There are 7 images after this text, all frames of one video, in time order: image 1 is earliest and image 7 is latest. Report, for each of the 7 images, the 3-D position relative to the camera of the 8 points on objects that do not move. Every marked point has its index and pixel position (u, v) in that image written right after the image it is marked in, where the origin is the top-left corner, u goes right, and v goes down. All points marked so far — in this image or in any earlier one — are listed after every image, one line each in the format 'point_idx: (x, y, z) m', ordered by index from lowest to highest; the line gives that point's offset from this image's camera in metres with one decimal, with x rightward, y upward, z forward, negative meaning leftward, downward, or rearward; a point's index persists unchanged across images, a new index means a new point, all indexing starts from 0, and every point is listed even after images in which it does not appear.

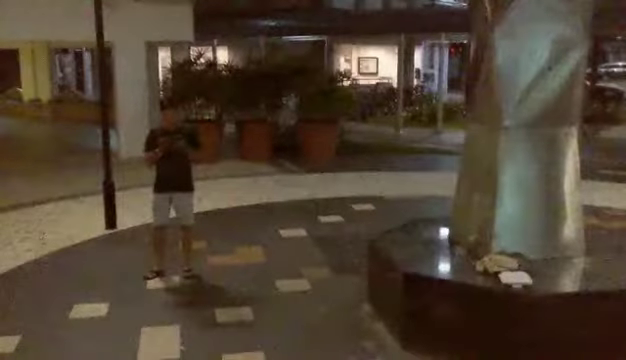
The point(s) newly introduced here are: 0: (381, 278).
0: (+0.4, -0.6, +4.8) m
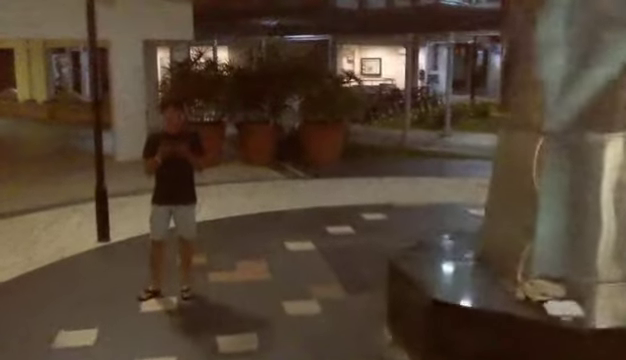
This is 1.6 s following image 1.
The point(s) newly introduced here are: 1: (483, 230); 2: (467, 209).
0: (+0.5, -0.7, +4.3) m
1: (+1.0, -0.3, +4.6) m
2: (+1.6, -0.3, +8.0) m
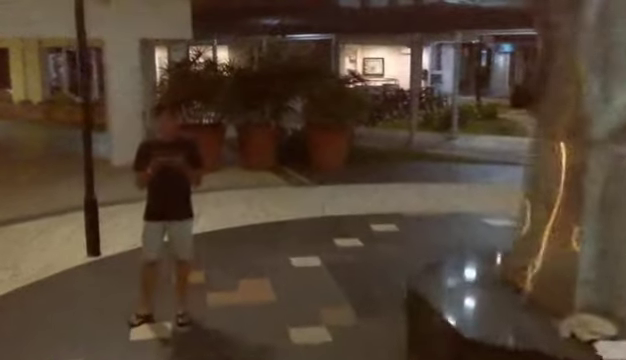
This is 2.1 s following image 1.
0: (+0.5, -0.8, +3.9) m
1: (+1.1, -0.4, +4.1) m
2: (+1.6, -0.4, +7.5) m
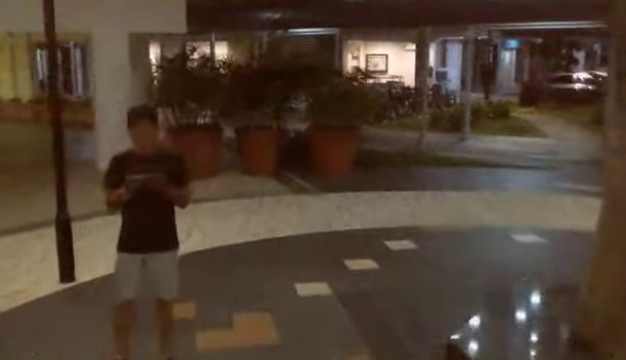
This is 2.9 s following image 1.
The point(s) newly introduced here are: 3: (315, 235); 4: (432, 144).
0: (+0.6, -0.9, +3.0) m
1: (+1.1, -0.5, +3.3) m
2: (+1.7, -0.5, +6.7) m
3: (0.0, -0.5, +6.6) m
4: (+1.9, +0.6, +12.5) m
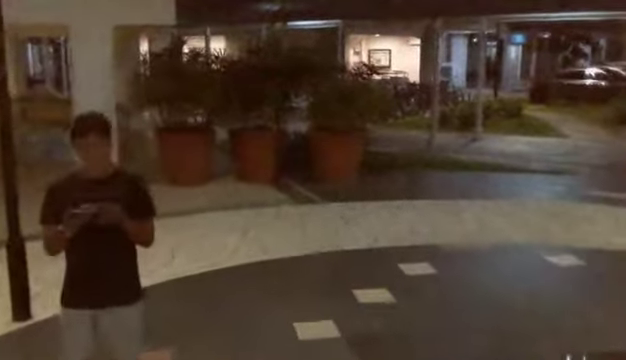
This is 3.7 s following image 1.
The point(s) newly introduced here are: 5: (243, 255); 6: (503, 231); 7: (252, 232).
0: (+0.6, -1.0, +2.2) m
1: (+1.1, -0.6, +2.4) m
2: (+1.7, -0.6, +5.8) m
3: (0.0, -0.6, +5.8) m
4: (+1.9, +0.5, +11.6) m
5: (-0.5, -0.5, +5.9) m
6: (+1.7, -0.4, +6.7) m
7: (-0.5, -0.4, +6.6) m
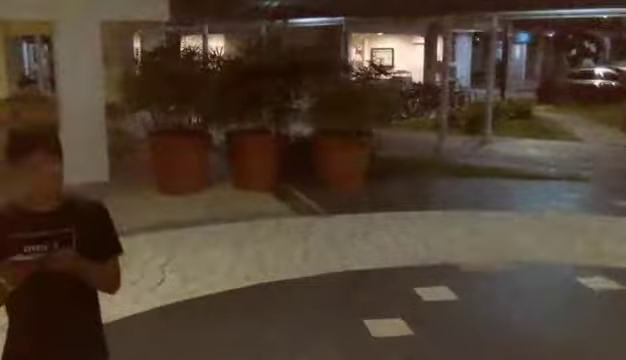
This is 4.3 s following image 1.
0: (+0.7, -1.1, +1.6) m
1: (+1.2, -0.7, +1.8) m
2: (+1.7, -0.7, +5.2) m
3: (+0.1, -0.7, +5.2) m
4: (+2.0, +0.4, +11.0) m
5: (-0.5, -0.6, +5.3) m
6: (+1.7, -0.5, +6.1) m
7: (-0.5, -0.5, +6.0) m
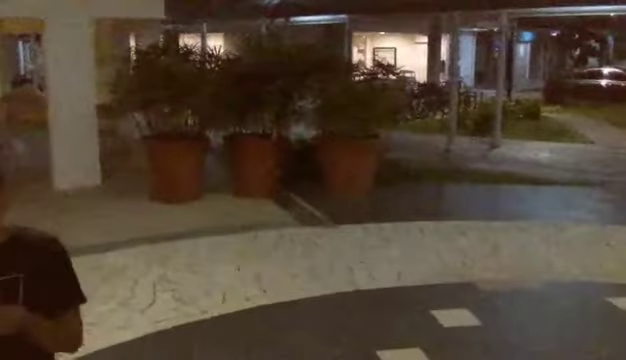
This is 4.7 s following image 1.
0: (+0.7, -1.1, +1.1) m
1: (+1.2, -0.7, +1.3) m
2: (+1.8, -0.7, +4.7) m
3: (+0.1, -0.7, +4.7) m
4: (+2.0, +0.4, +10.6) m
5: (-0.5, -0.7, +4.9) m
6: (+1.7, -0.6, +5.6) m
7: (-0.4, -0.6, +5.5) m
